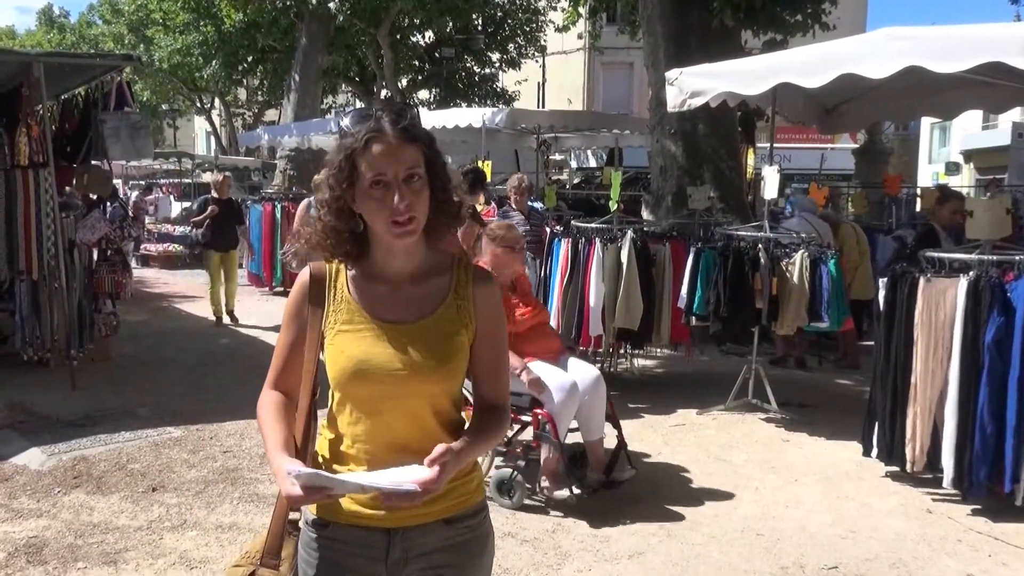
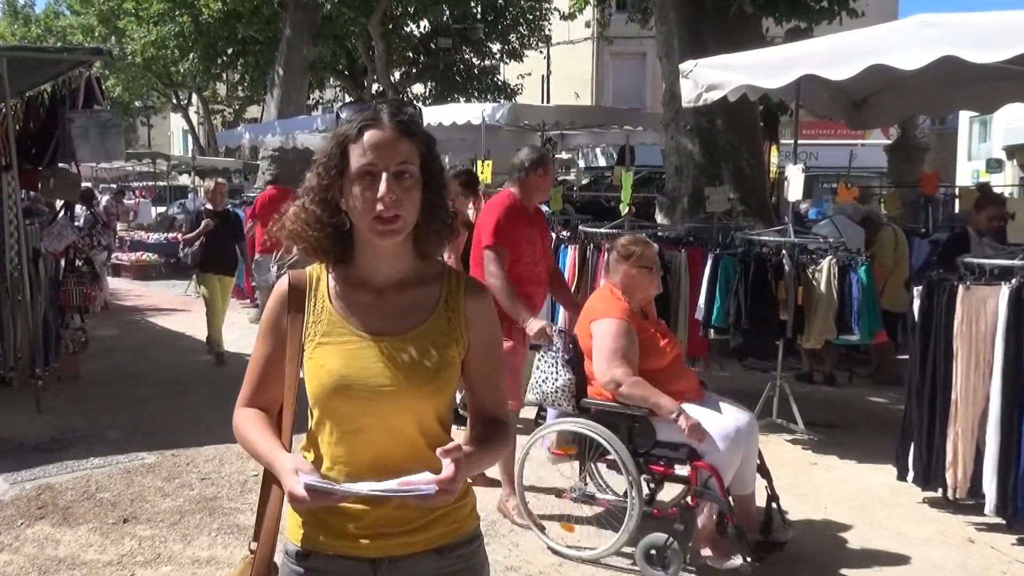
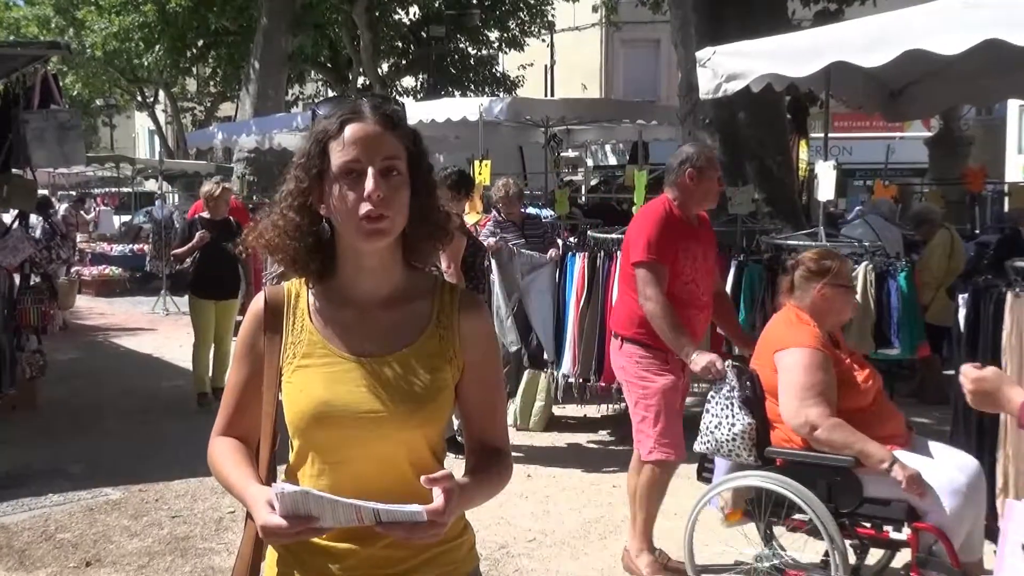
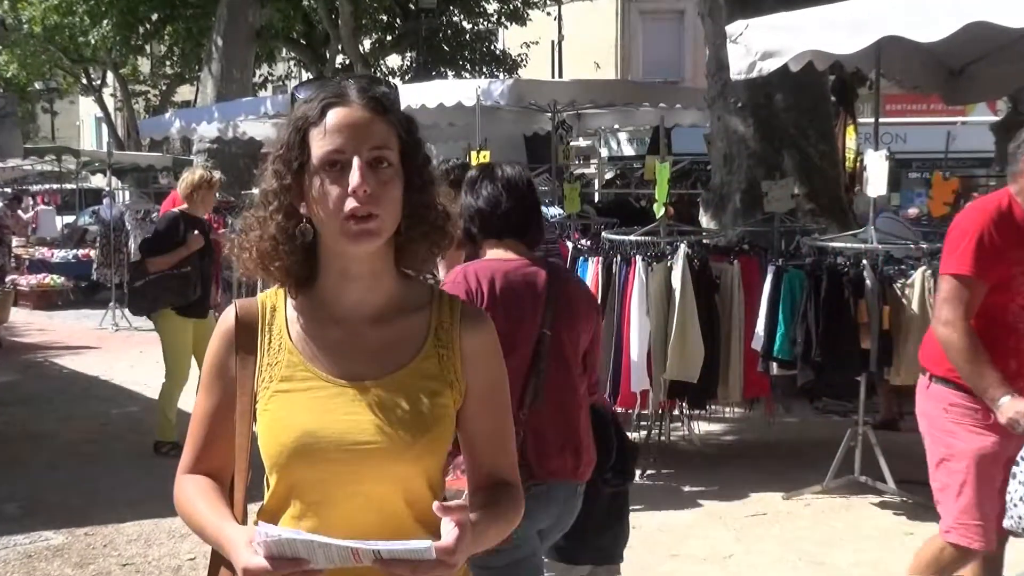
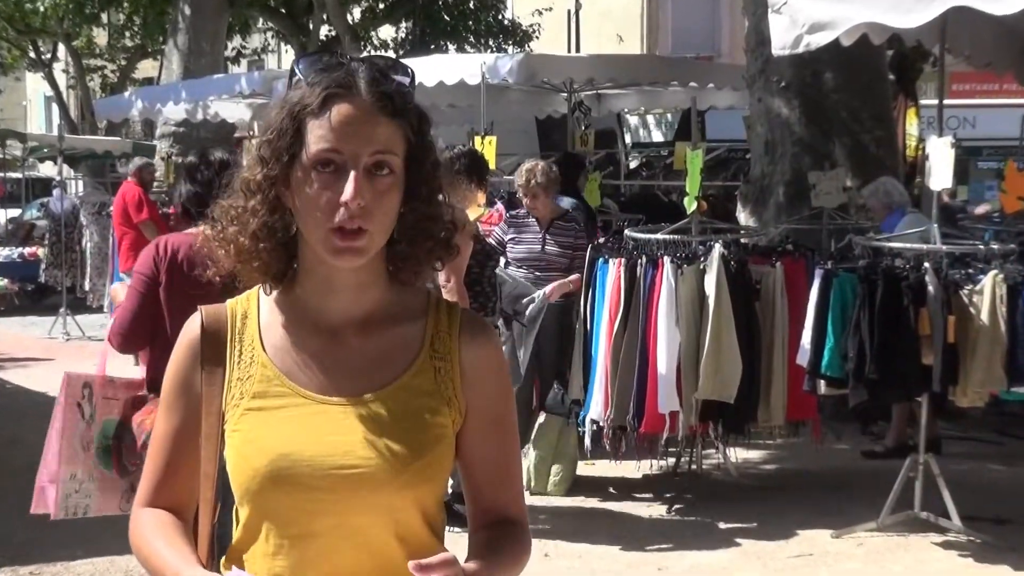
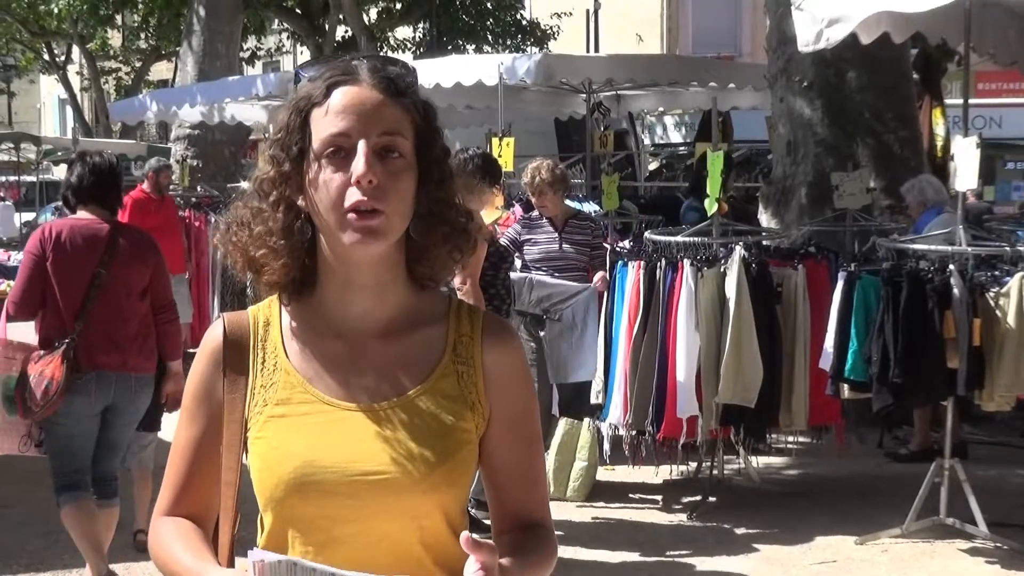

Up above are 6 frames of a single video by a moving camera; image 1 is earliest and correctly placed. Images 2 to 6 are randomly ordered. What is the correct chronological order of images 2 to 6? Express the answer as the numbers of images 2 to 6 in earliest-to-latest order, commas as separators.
2, 3, 4, 5, 6
